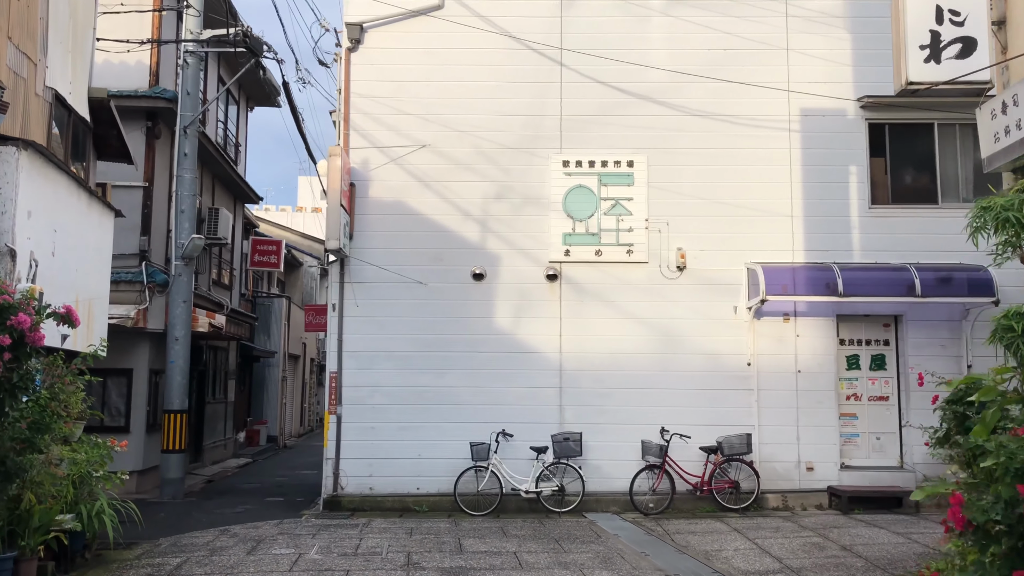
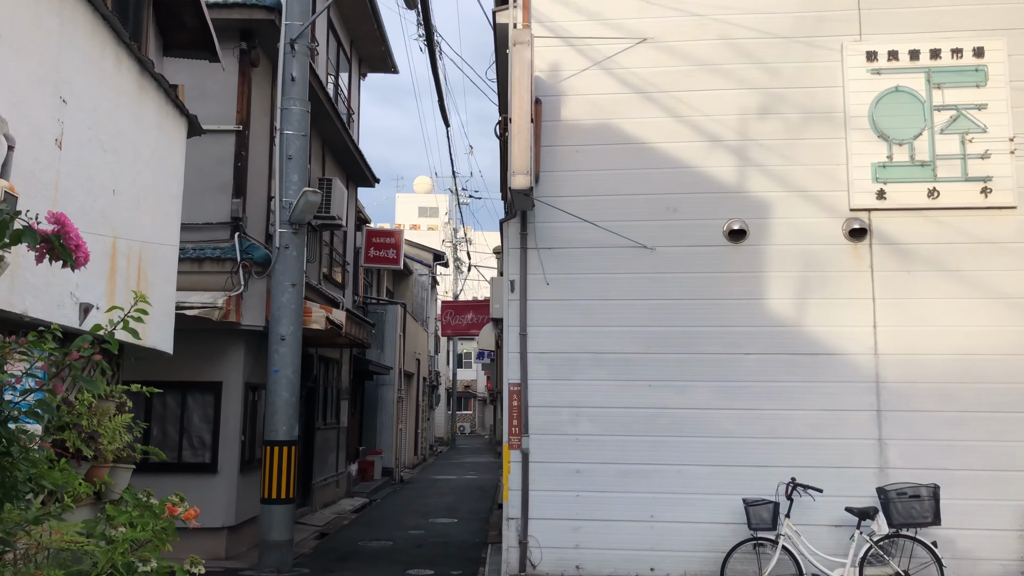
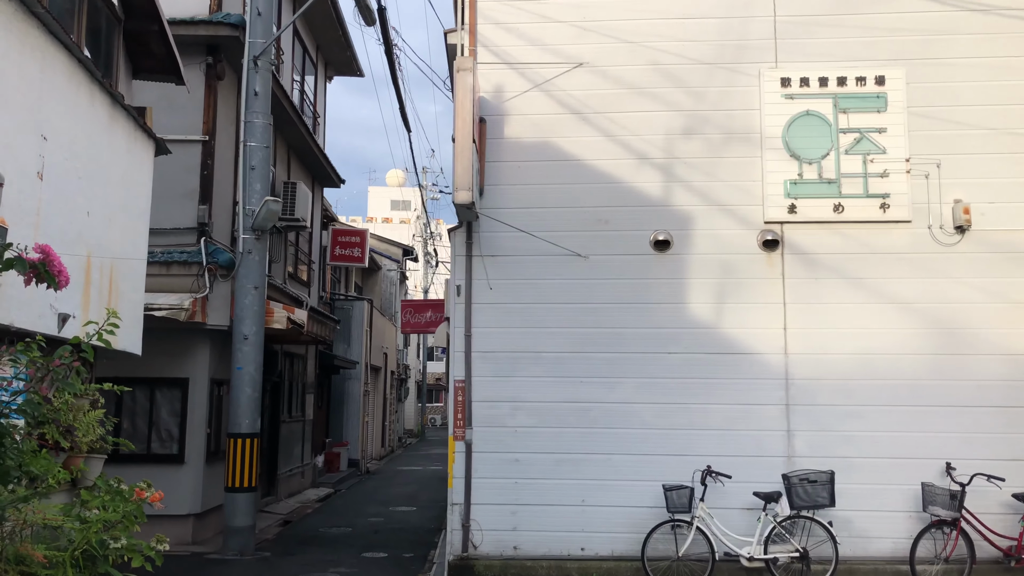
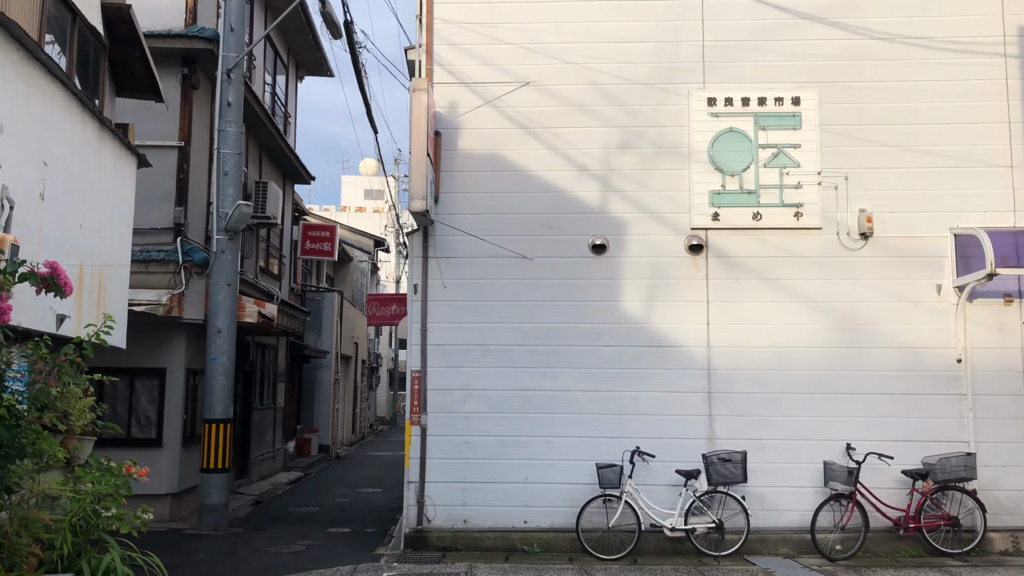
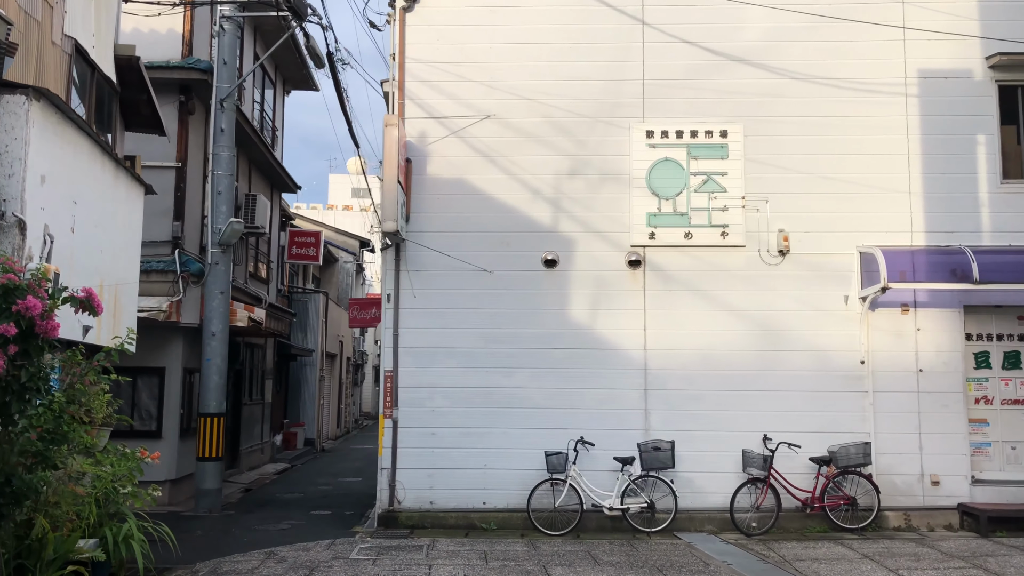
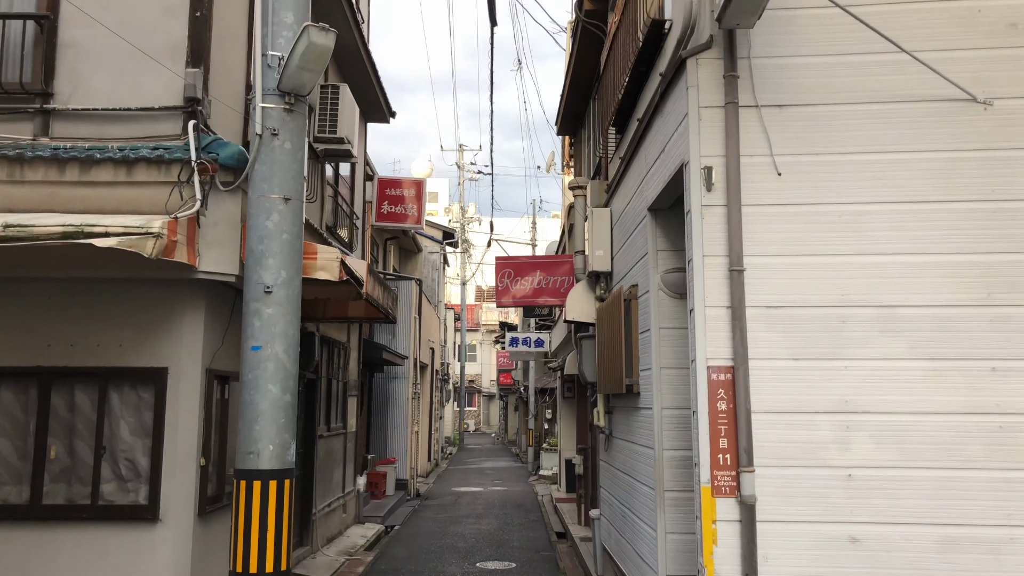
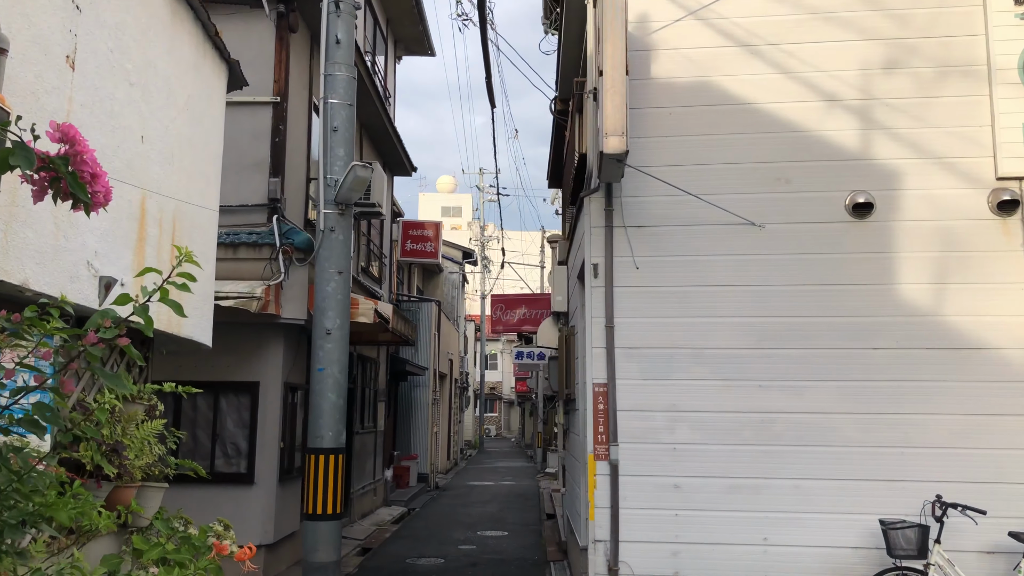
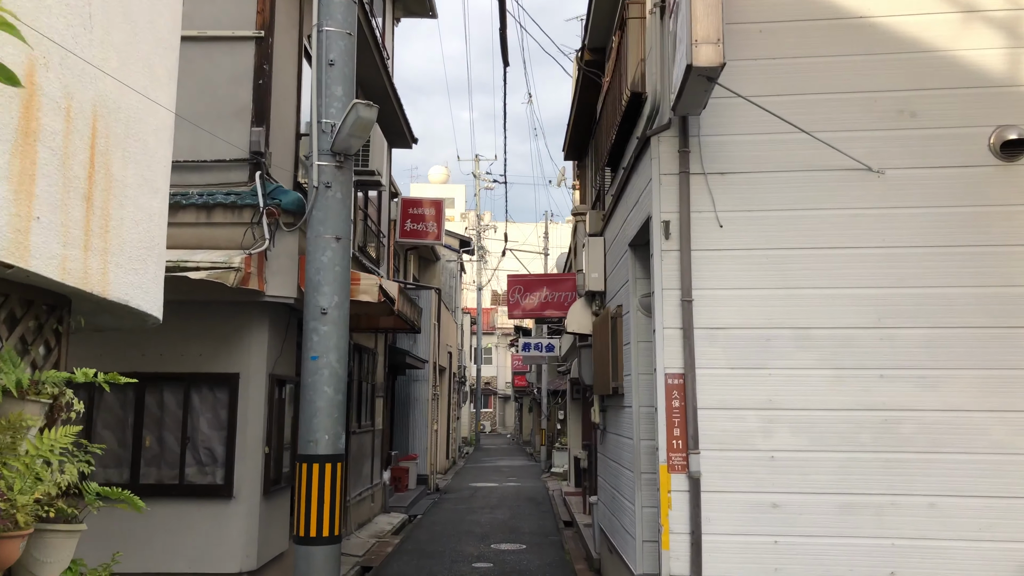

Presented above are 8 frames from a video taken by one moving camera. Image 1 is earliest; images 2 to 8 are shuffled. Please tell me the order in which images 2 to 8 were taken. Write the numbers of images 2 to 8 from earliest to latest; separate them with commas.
5, 4, 3, 2, 7, 8, 6
